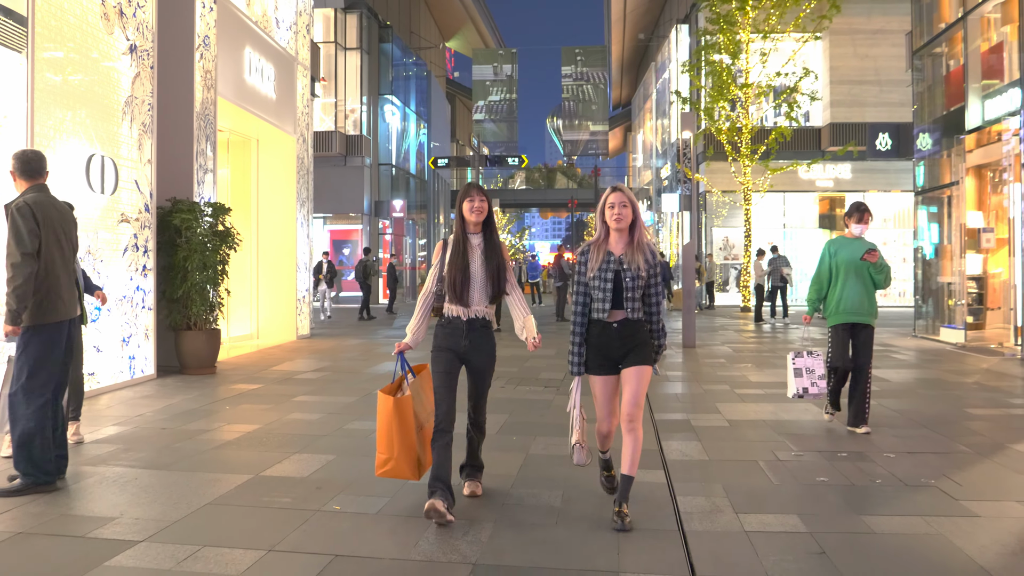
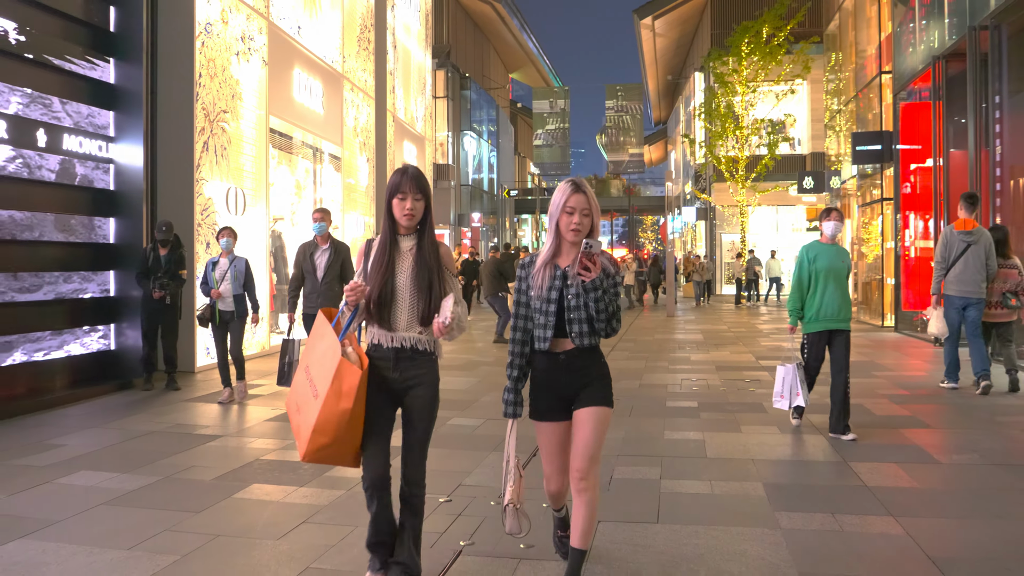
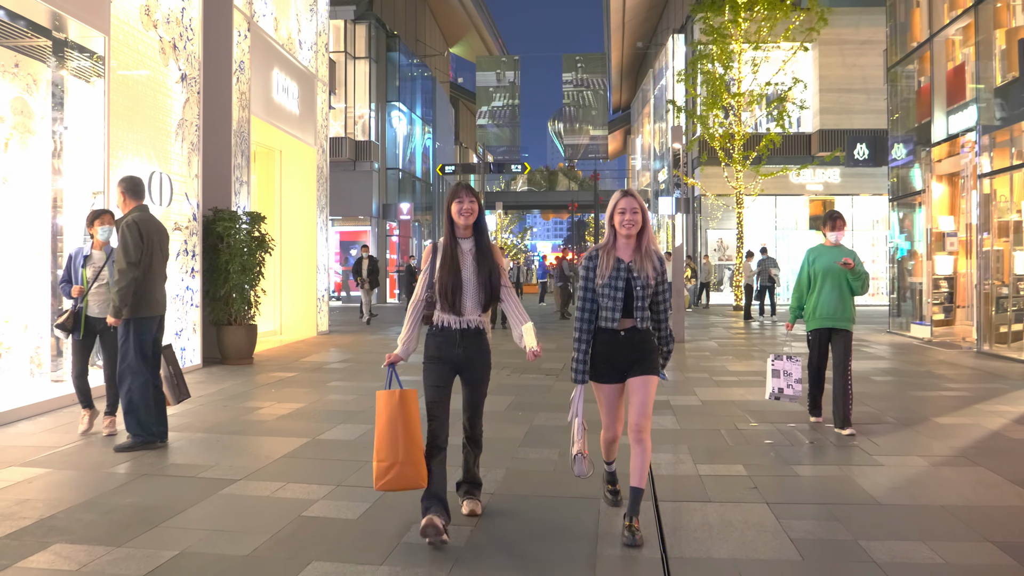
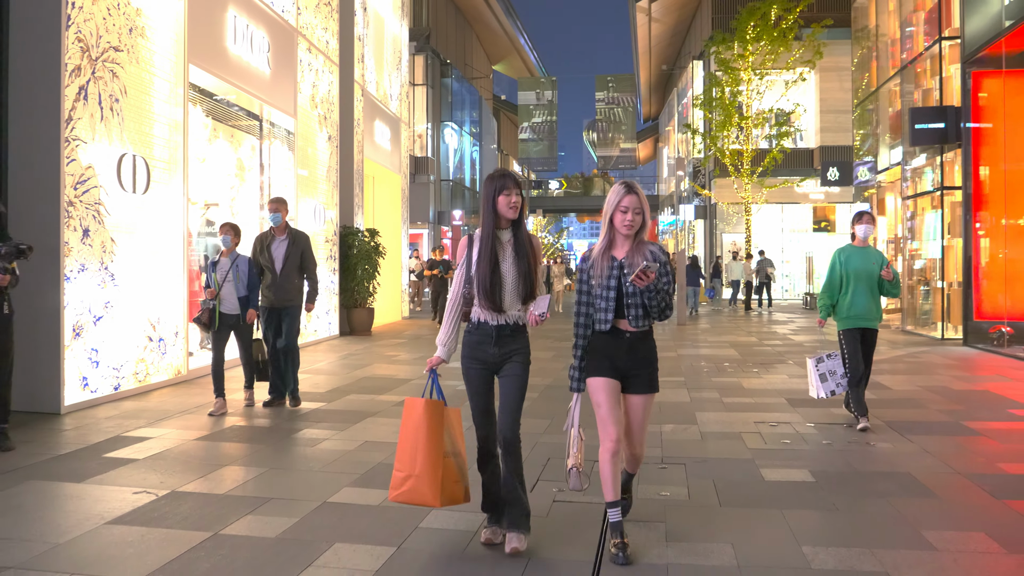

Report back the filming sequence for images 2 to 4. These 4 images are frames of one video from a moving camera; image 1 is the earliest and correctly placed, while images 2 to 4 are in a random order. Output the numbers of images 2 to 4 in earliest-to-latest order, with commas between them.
3, 4, 2
